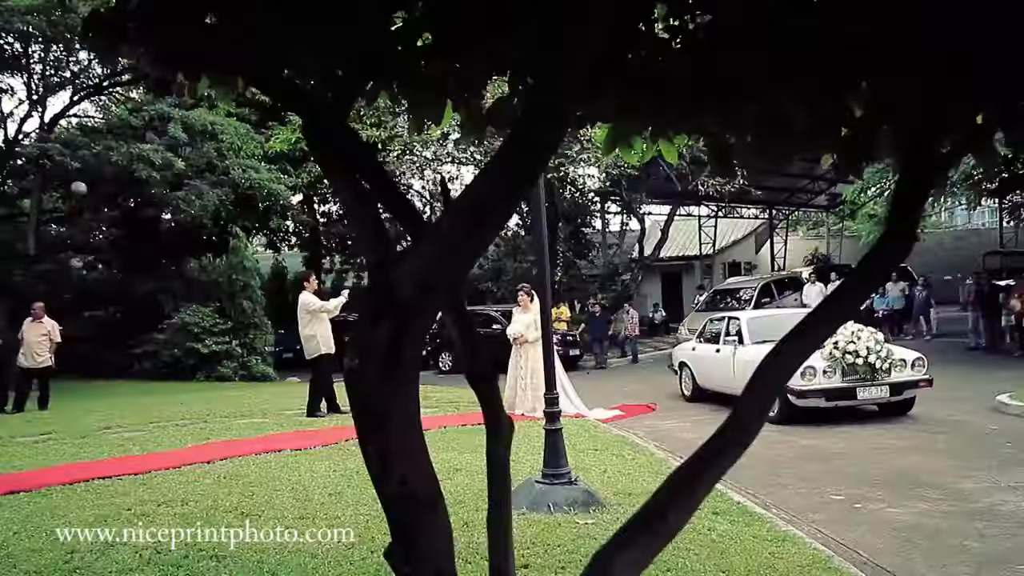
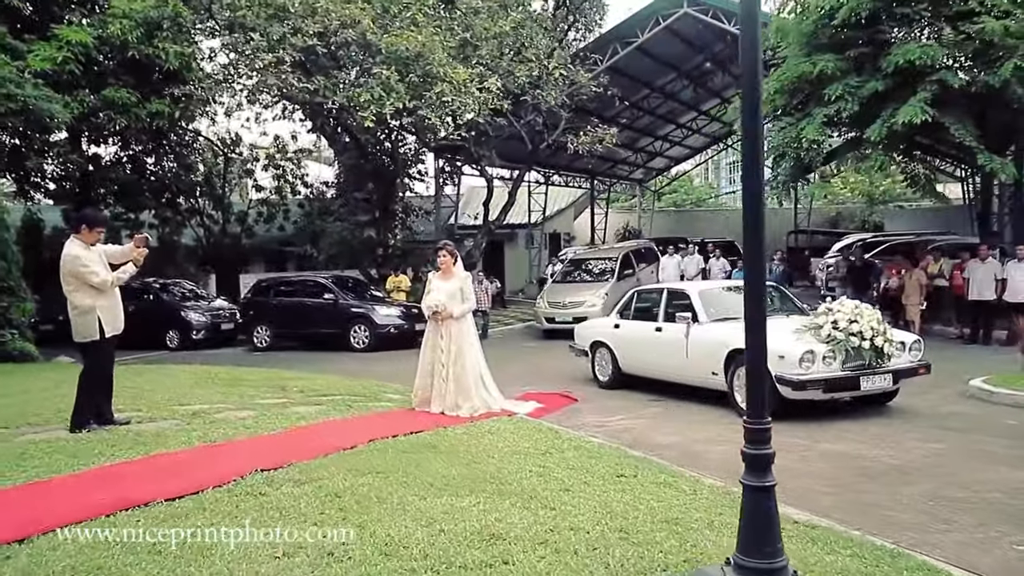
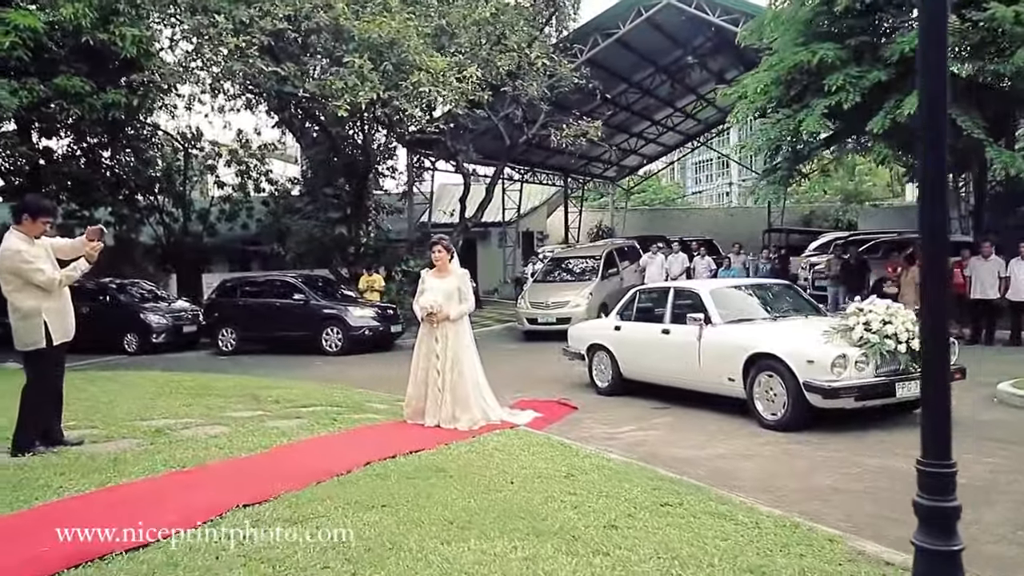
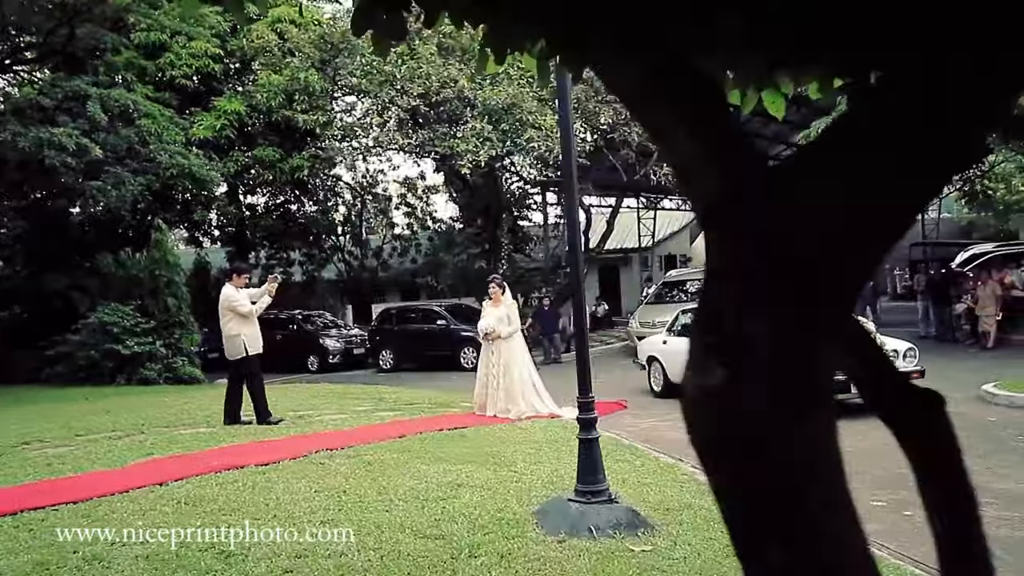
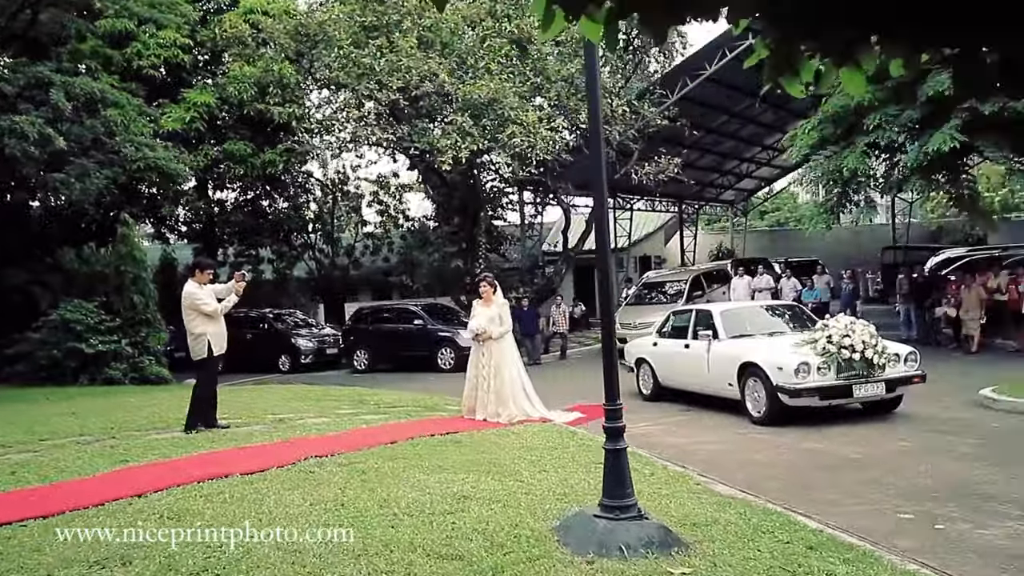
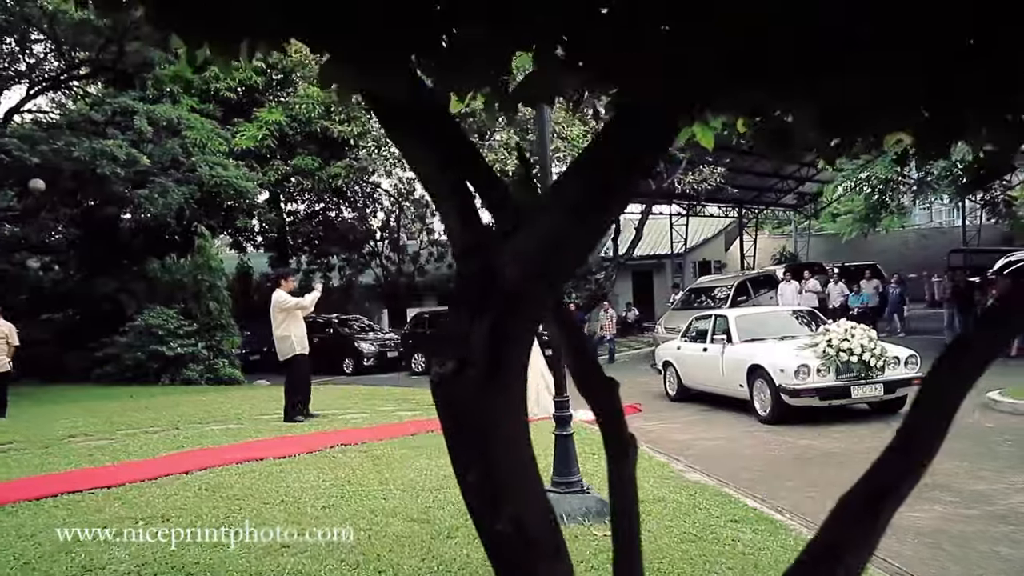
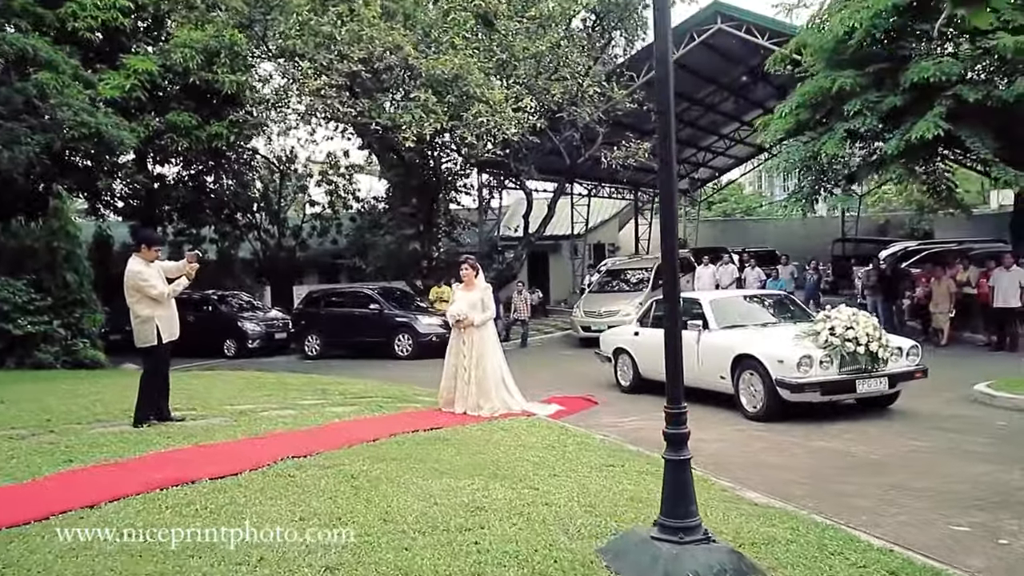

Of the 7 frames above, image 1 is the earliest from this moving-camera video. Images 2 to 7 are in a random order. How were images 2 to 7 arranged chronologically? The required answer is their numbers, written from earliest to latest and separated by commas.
6, 4, 5, 7, 2, 3
